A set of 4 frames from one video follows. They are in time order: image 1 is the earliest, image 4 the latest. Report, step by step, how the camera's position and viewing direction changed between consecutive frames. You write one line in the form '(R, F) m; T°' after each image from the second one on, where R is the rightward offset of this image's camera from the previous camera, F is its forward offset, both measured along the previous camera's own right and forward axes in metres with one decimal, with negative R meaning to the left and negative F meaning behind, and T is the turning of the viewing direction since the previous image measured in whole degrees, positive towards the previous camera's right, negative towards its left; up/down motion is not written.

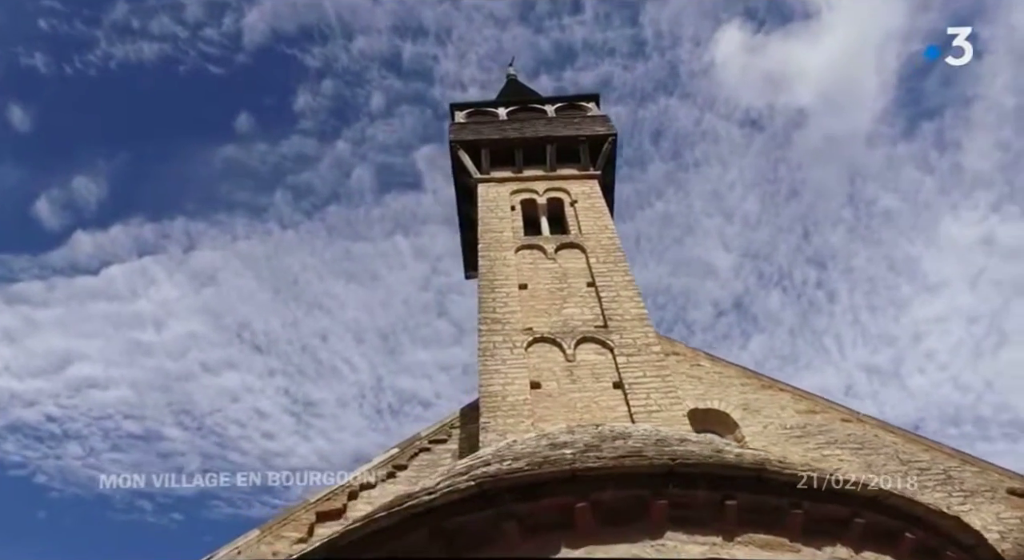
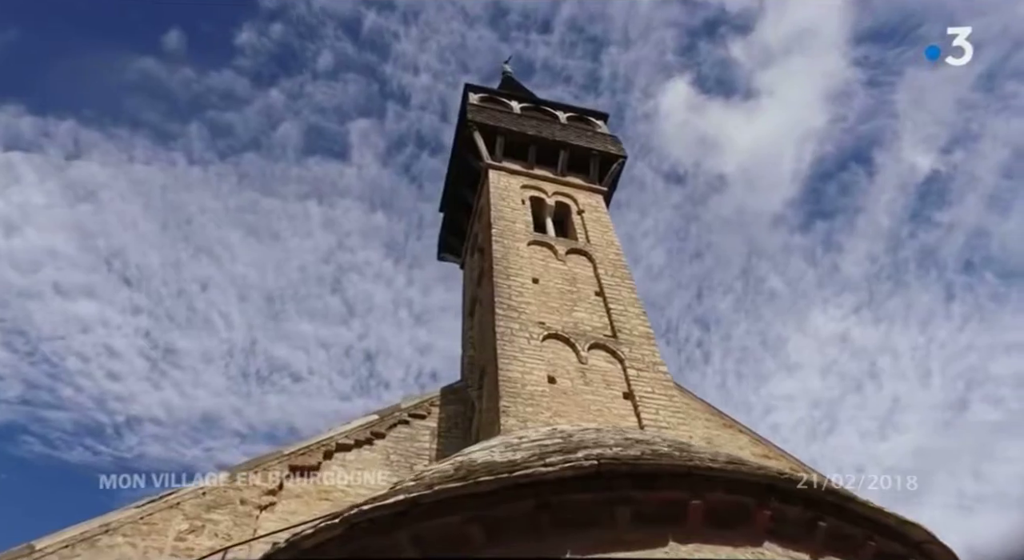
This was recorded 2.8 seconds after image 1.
(-1.8, +0.3) m; +9°
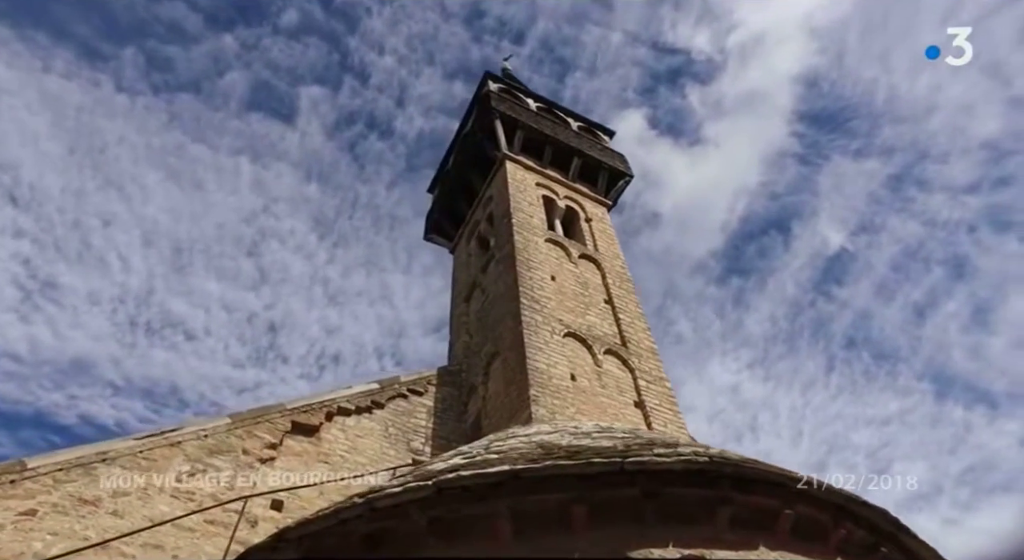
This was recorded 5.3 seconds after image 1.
(-1.5, +0.2) m; +7°
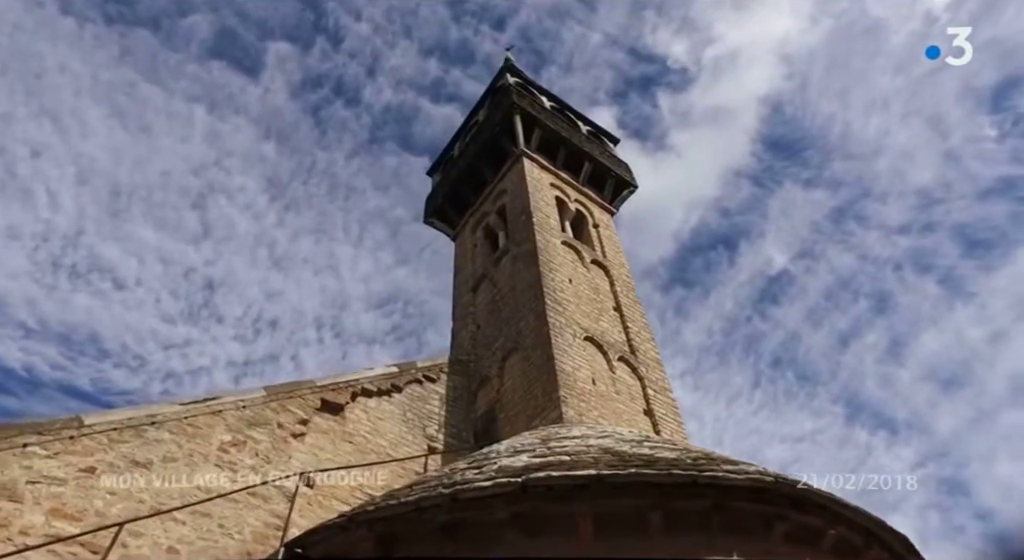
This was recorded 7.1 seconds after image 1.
(-1.2, -0.1) m; +5°
